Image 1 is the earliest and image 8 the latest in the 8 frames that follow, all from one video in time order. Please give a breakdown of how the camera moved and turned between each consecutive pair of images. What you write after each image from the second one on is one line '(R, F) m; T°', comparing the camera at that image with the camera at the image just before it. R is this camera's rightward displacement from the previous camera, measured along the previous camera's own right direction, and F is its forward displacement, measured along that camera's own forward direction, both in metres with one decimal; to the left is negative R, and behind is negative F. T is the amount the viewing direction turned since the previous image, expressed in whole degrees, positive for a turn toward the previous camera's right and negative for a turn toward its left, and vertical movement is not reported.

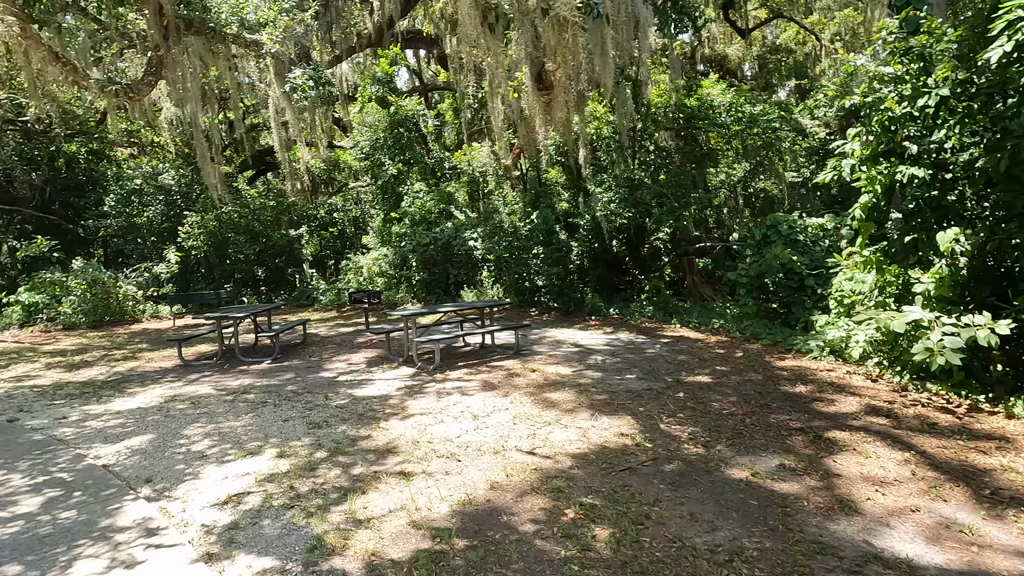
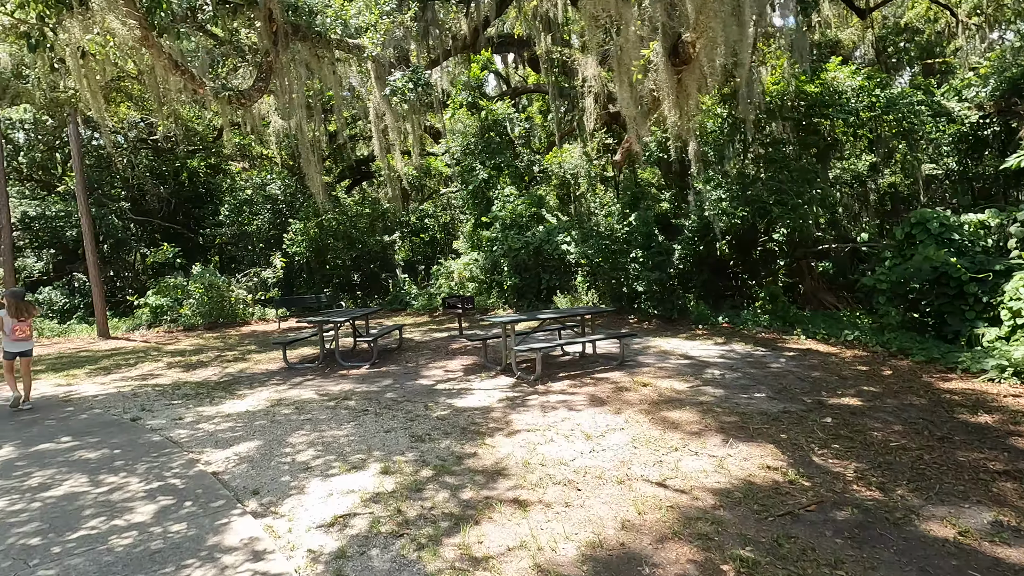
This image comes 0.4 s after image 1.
(-0.3, +0.4) m; -9°
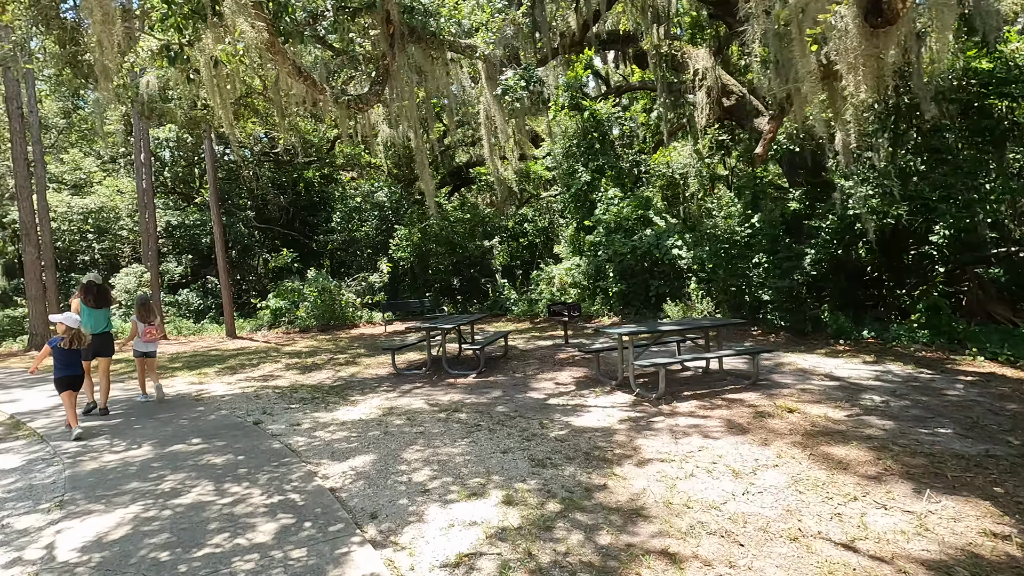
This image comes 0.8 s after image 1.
(-0.3, +0.4) m; -10°
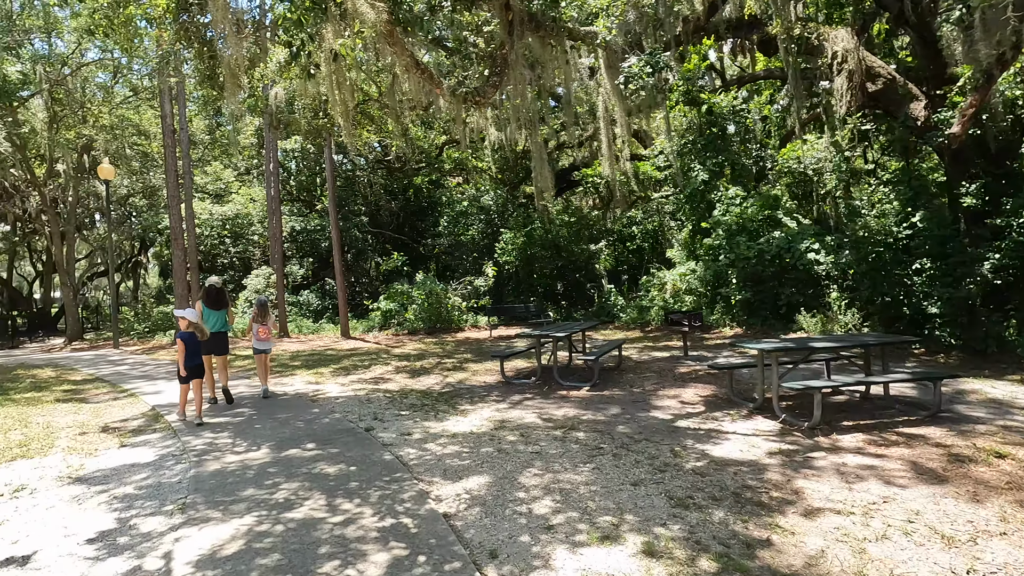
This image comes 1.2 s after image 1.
(-0.2, +0.5) m; -10°
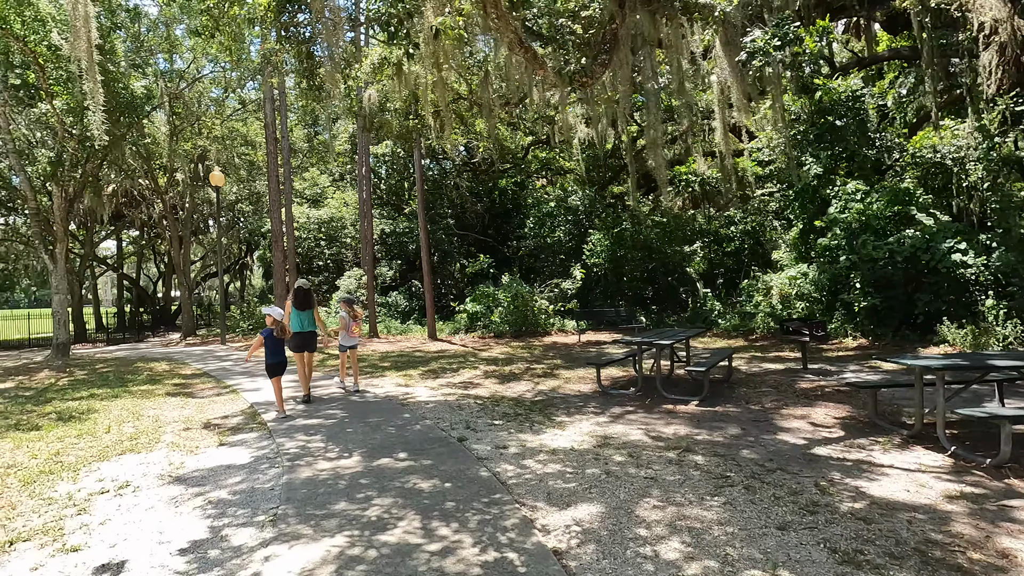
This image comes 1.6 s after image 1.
(-0.2, +0.5) m; -8°
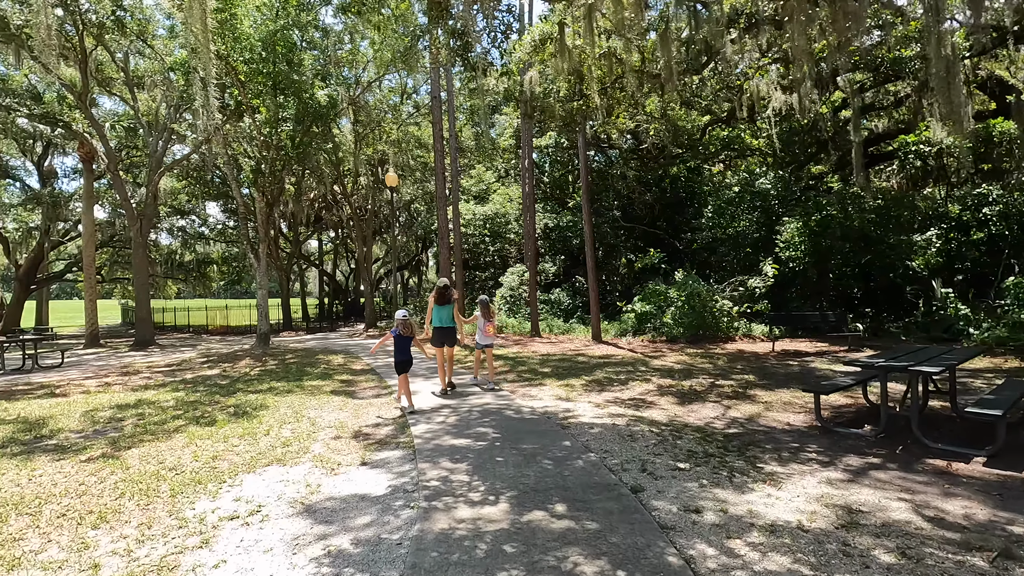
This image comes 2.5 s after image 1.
(-0.2, +1.1) m; -17°
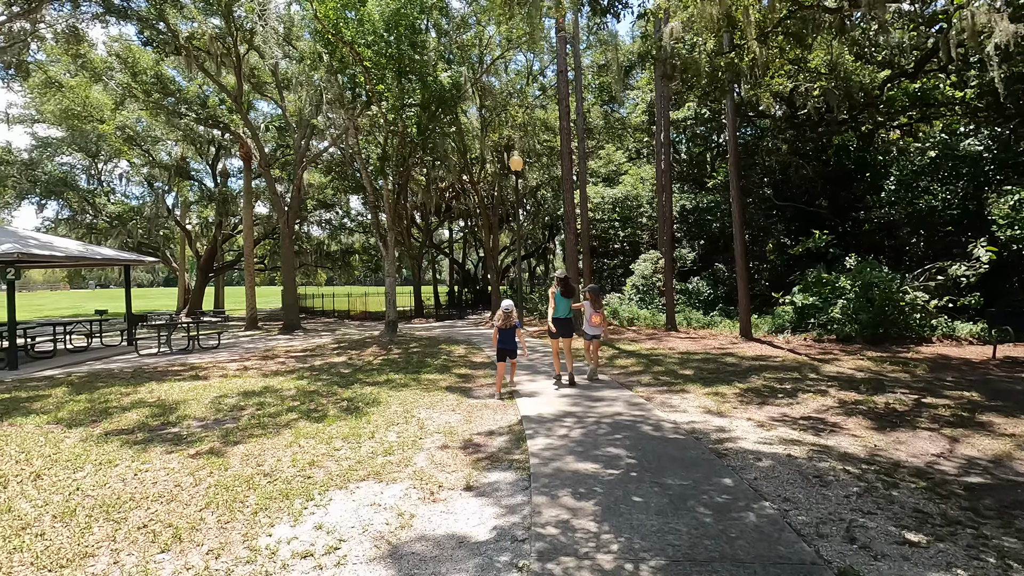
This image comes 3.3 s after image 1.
(-0.1, +1.0) m; -13°
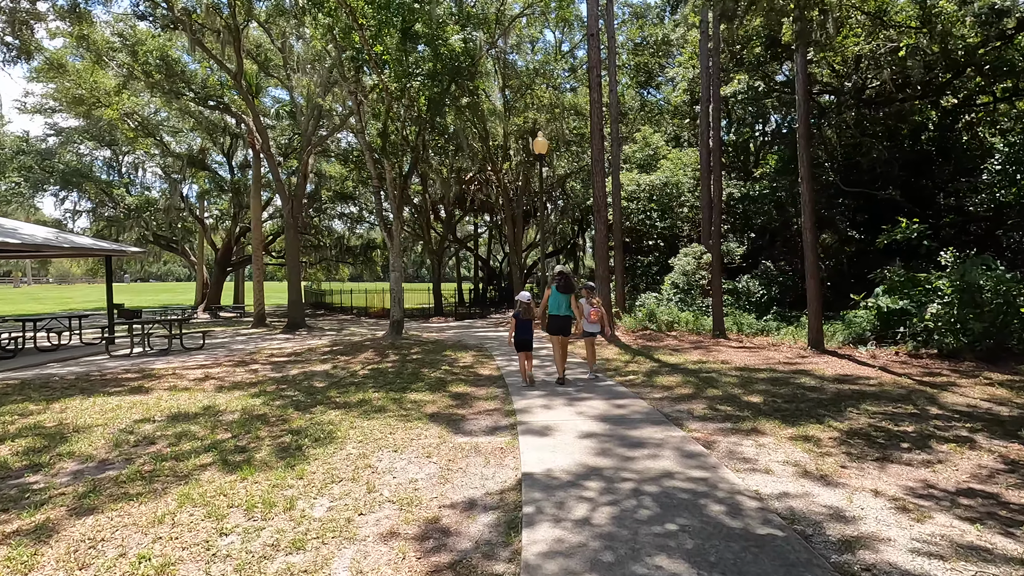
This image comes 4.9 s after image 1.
(+0.2, +1.9) m; -3°
